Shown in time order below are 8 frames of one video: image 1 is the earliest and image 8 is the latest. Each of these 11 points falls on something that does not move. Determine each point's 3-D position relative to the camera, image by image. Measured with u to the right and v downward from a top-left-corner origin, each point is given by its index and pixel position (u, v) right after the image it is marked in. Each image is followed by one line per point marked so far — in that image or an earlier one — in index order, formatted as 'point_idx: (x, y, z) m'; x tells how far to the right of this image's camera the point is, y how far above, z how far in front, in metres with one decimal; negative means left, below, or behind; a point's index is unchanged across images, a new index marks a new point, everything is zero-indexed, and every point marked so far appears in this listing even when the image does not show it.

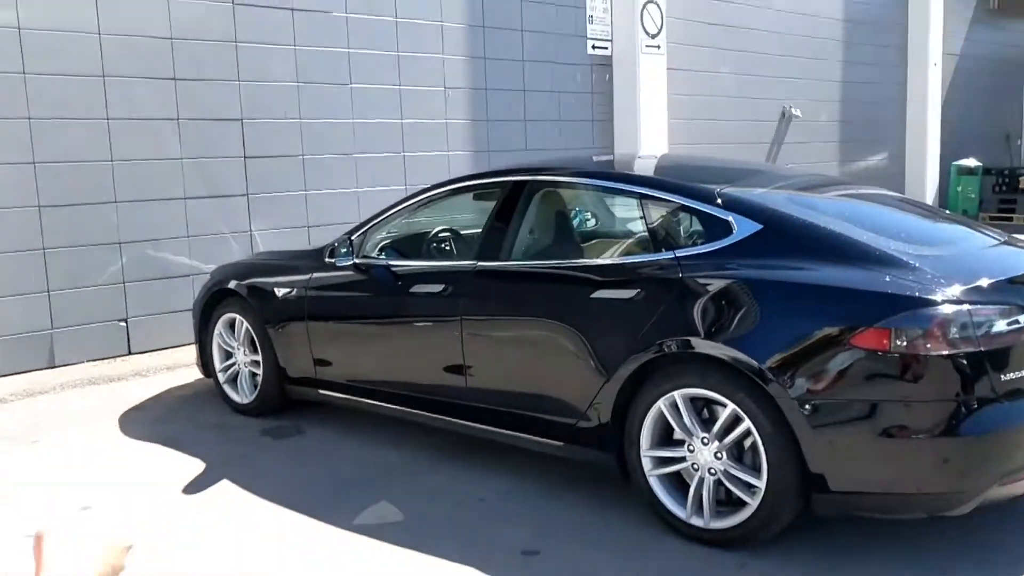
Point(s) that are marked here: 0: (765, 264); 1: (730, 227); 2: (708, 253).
0: (+1.0, +0.1, +3.6) m
1: (+0.9, +0.3, +3.8) m
2: (+0.8, +0.1, +3.8) m
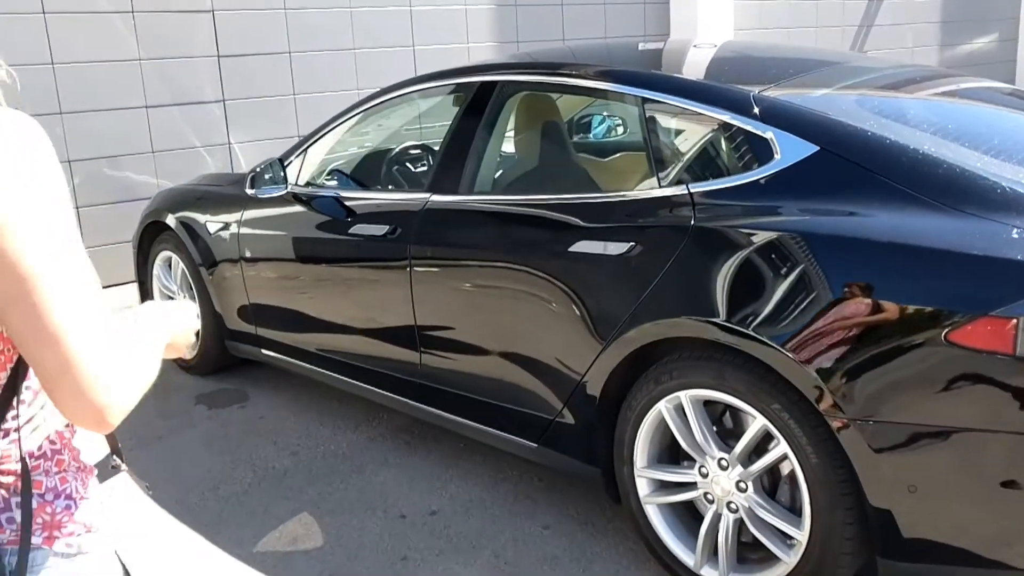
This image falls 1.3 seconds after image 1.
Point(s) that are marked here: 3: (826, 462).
0: (+0.8, +0.2, +2.4) m
1: (+0.7, +0.4, +2.5) m
2: (+0.6, +0.3, +2.6) m
3: (+0.8, -0.4, +2.3) m
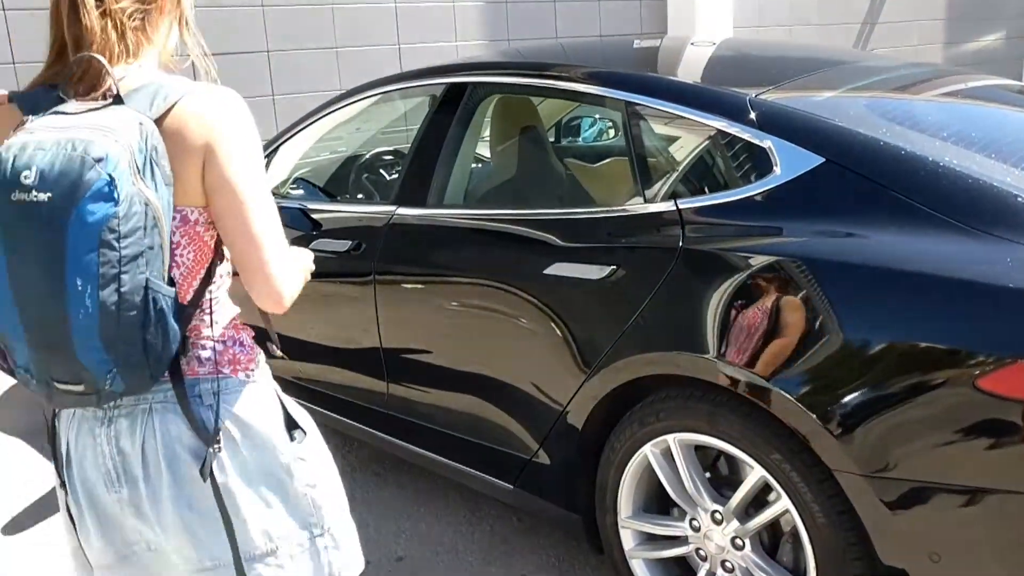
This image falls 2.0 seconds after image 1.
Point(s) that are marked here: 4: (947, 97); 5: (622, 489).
0: (+0.7, +0.1, +2.1) m
1: (+0.6, +0.3, +2.2) m
2: (+0.5, +0.2, +2.3) m
3: (+0.7, -0.5, +2.0) m
4: (+1.2, +0.5, +2.5) m
5: (+0.3, -0.5, +2.4) m
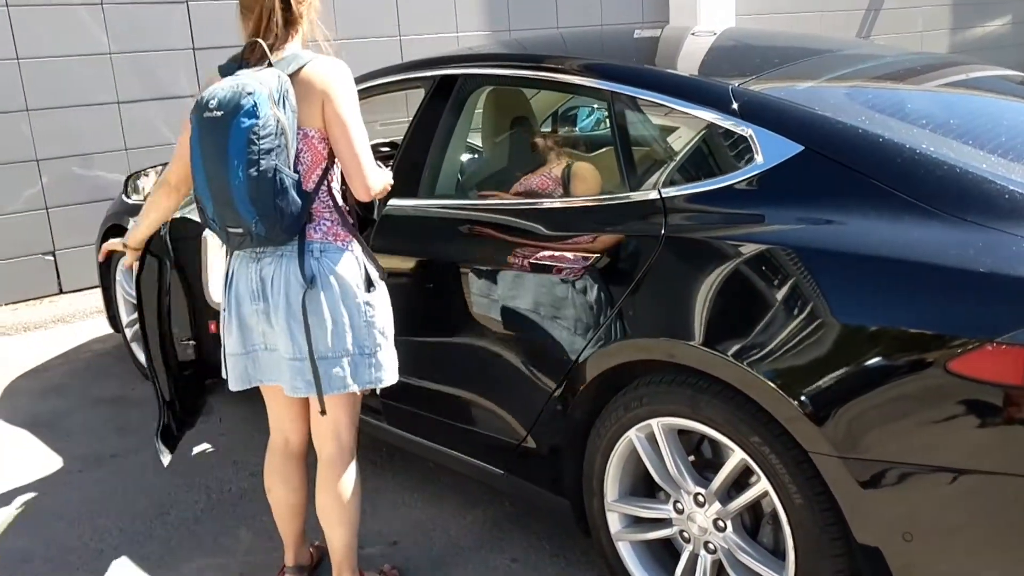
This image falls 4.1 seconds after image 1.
0: (+0.7, +0.2, +2.1) m
1: (+0.6, +0.3, +2.3) m
2: (+0.5, +0.2, +2.3) m
3: (+0.7, -0.5, +2.0) m
4: (+1.1, +0.6, +2.5) m
5: (+0.3, -0.5, +2.4) m
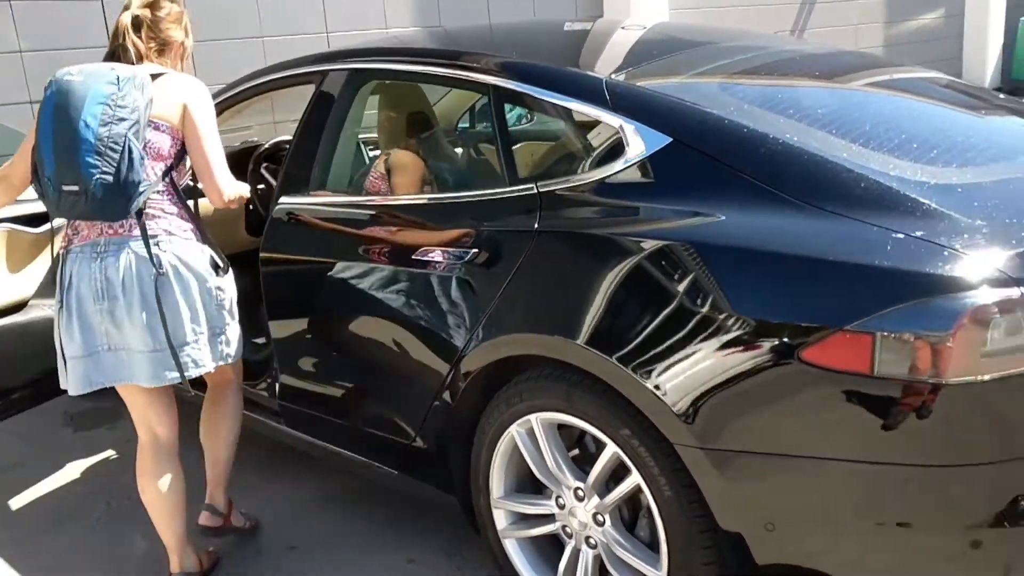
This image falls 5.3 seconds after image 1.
0: (+0.4, +0.2, +2.1) m
1: (+0.3, +0.4, +2.3) m
2: (+0.2, +0.3, +2.3) m
3: (+0.4, -0.5, +2.0) m
4: (+0.8, +0.6, +2.5) m
5: (-0.1, -0.5, +2.4) m
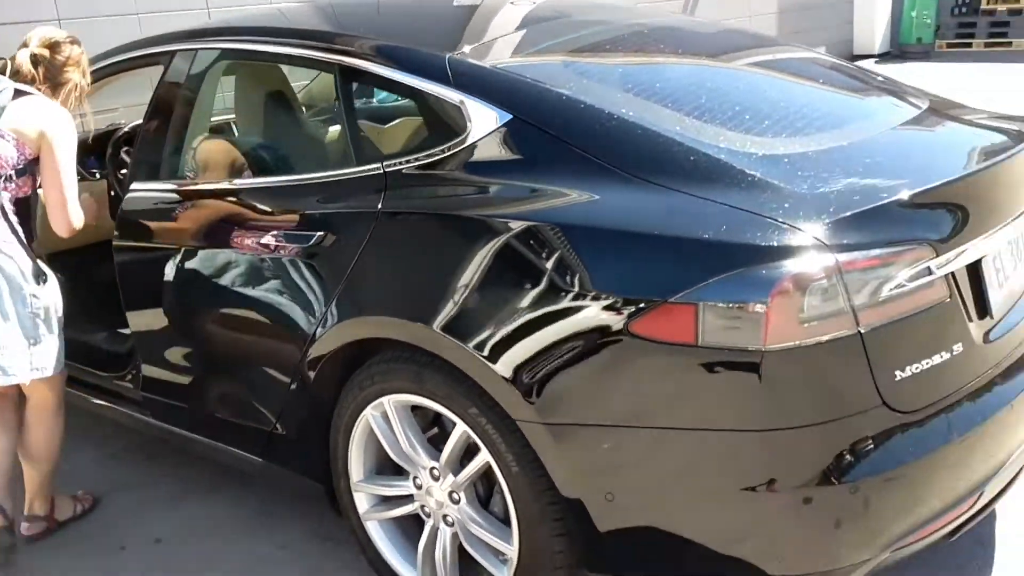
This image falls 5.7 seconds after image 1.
0: (0.0, +0.2, +2.1) m
1: (-0.1, +0.4, +2.2) m
2: (-0.2, +0.3, +2.3) m
3: (0.0, -0.4, +2.0) m
4: (+0.4, +0.7, +2.5) m
5: (-0.4, -0.4, +2.4) m
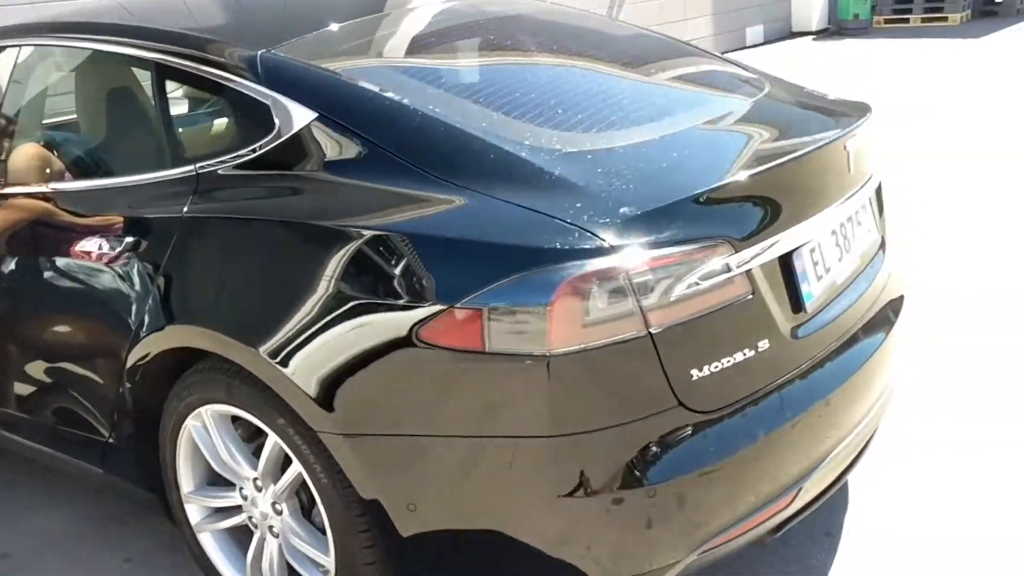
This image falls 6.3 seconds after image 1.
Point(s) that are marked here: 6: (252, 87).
0: (-0.4, +0.2, +2.1) m
1: (-0.6, +0.4, +2.2) m
2: (-0.6, +0.3, +2.2) m
3: (-0.4, -0.4, +2.0) m
4: (-0.1, +0.7, +2.5) m
5: (-0.9, -0.5, +2.3) m
6: (-0.6, +0.5, +2.2) m
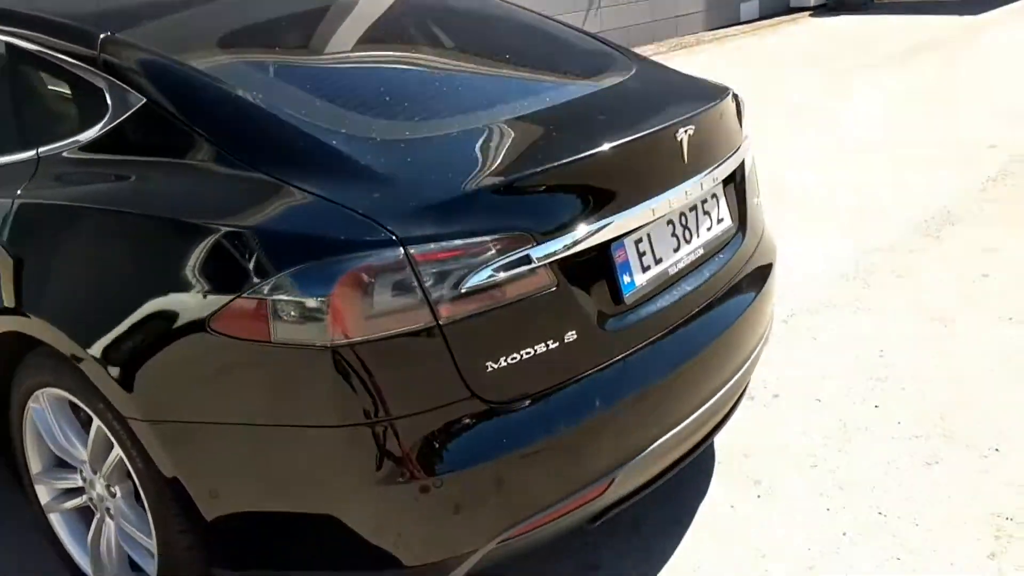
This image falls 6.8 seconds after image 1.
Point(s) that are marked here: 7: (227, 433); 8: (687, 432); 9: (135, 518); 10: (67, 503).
0: (-0.8, +0.3, +2.1) m
1: (-1.0, +0.4, +2.2) m
2: (-1.0, +0.3, +2.2) m
3: (-0.8, -0.4, +2.0) m
4: (-0.5, +0.7, +2.5) m
5: (-1.3, -0.4, +2.3) m
6: (-1.0, +0.5, +2.2) m
7: (-0.6, -0.3, +1.9) m
8: (+0.4, -0.4, +2.2) m
9: (-0.9, -0.5, +2.2) m
10: (-1.2, -0.6, +2.4) m
